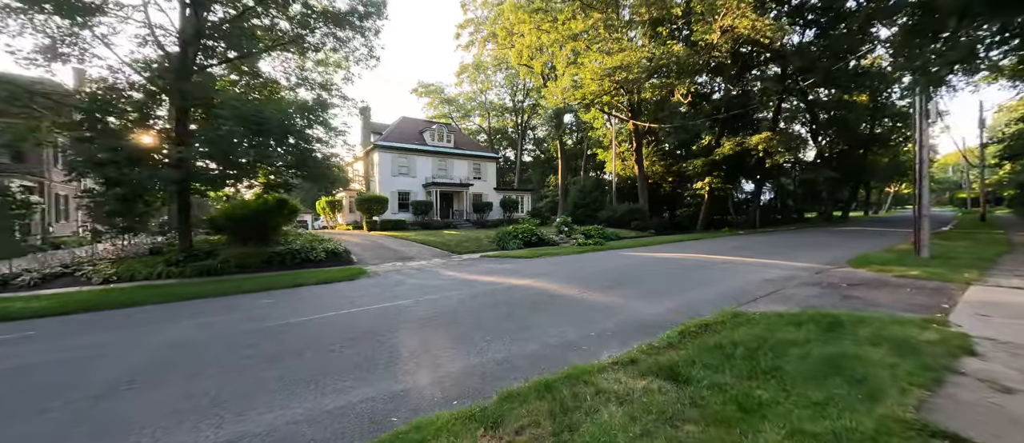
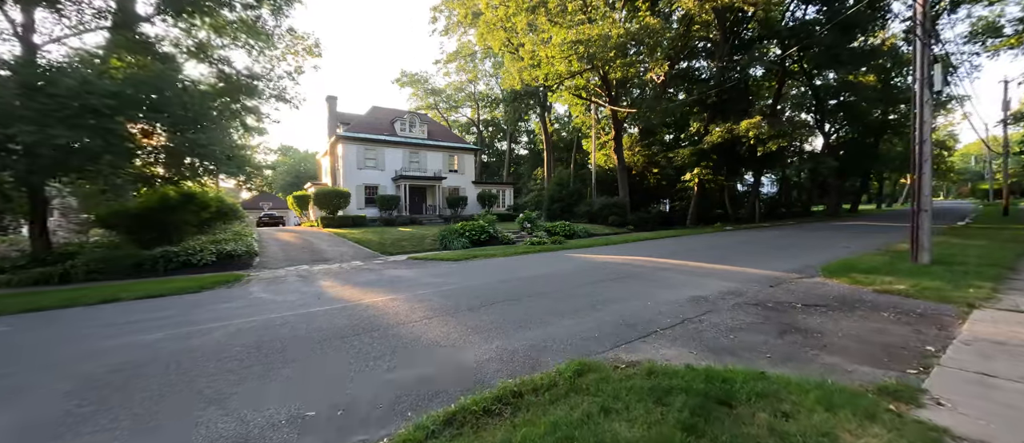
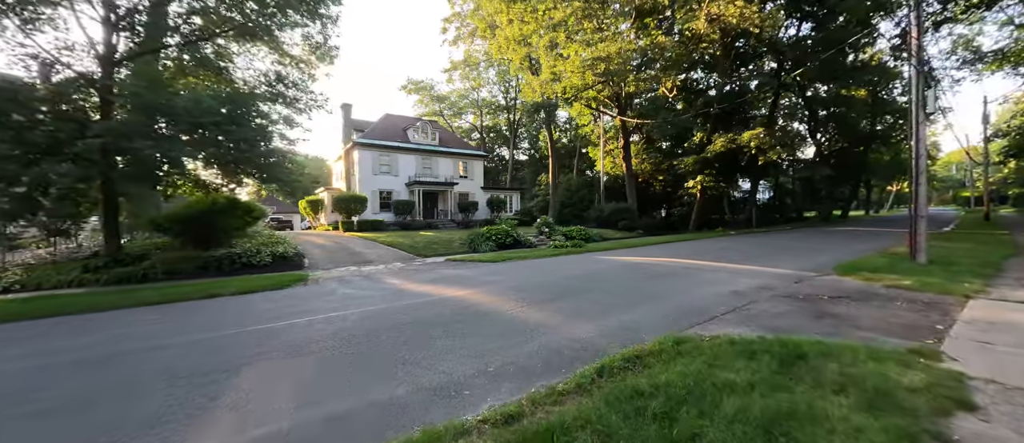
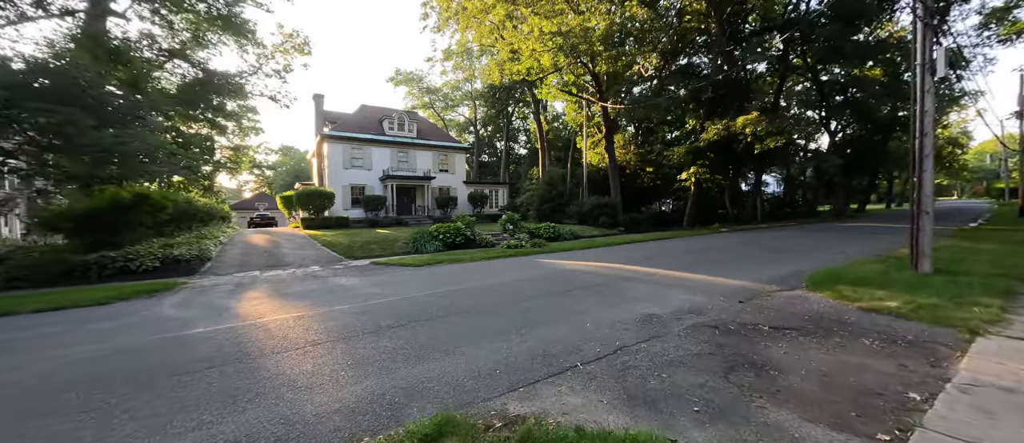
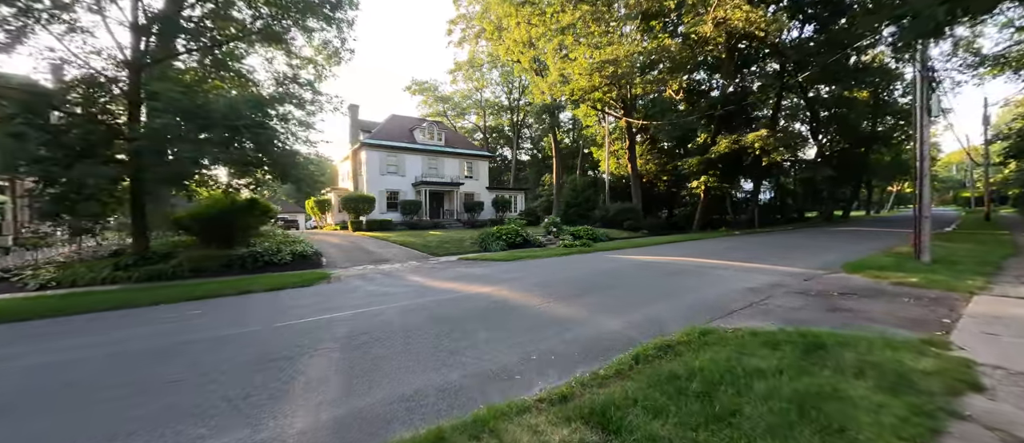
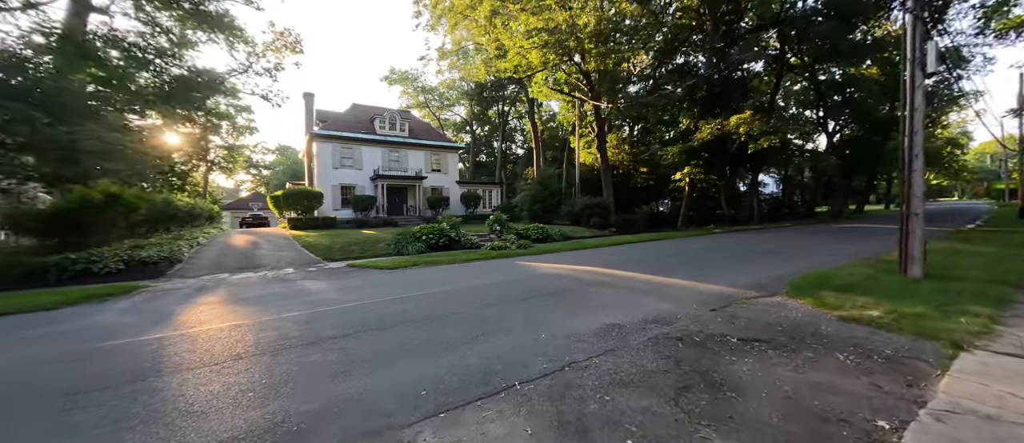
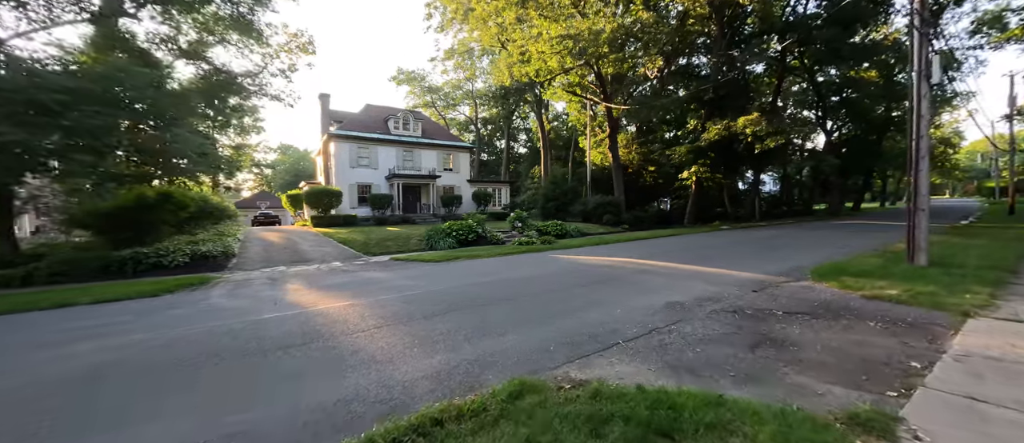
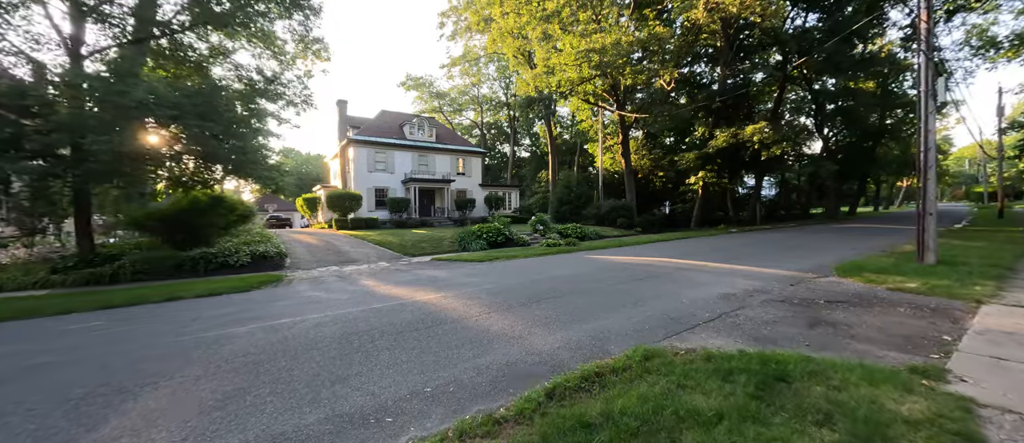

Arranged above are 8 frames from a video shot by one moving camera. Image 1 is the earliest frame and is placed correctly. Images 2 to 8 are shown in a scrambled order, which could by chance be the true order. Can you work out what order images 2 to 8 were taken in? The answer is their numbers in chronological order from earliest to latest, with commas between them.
5, 3, 8, 2, 7, 4, 6
